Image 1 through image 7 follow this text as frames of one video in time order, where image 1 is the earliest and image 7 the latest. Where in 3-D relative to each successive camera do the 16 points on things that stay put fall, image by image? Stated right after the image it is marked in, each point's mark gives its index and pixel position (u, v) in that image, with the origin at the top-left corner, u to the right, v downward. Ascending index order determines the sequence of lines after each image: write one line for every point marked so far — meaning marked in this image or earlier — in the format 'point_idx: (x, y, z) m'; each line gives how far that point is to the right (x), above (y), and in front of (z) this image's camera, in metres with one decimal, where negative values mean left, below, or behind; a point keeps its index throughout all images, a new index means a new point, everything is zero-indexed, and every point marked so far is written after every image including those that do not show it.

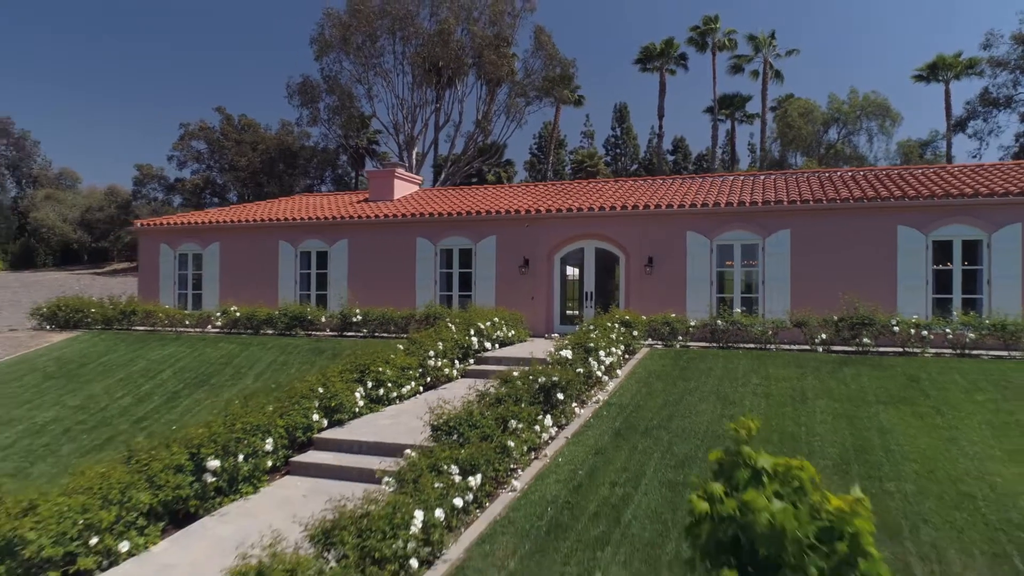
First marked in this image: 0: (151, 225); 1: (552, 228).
0: (-10.2, +1.8, +18.5) m
1: (+0.9, +1.4, +14.7) m
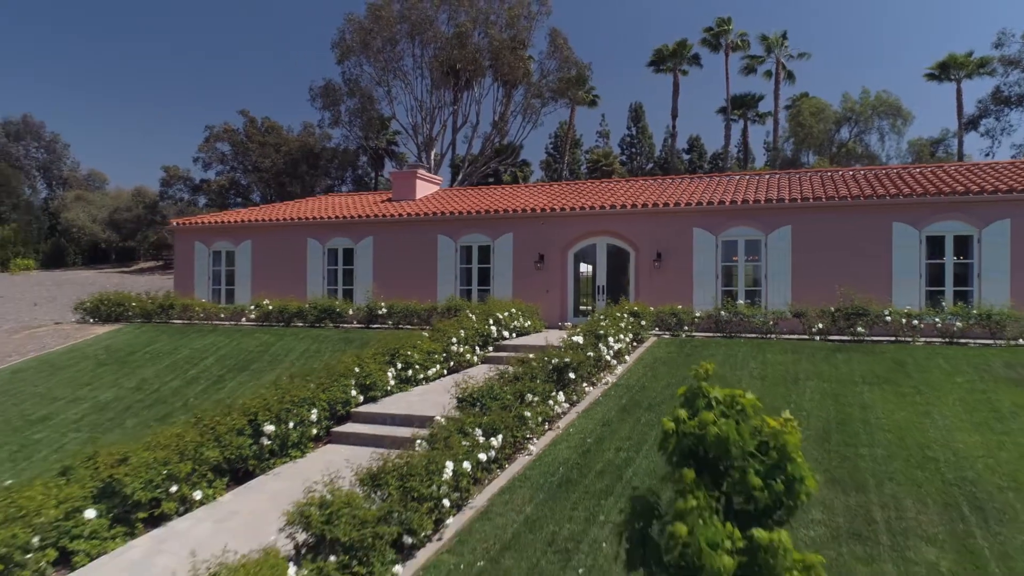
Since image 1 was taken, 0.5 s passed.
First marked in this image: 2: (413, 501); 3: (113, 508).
0: (-9.7, +1.9, +19.6) m
1: (+1.3, +1.5, +15.6) m
2: (-0.8, -1.7, +5.5) m
3: (-3.6, -2.0, +5.9) m
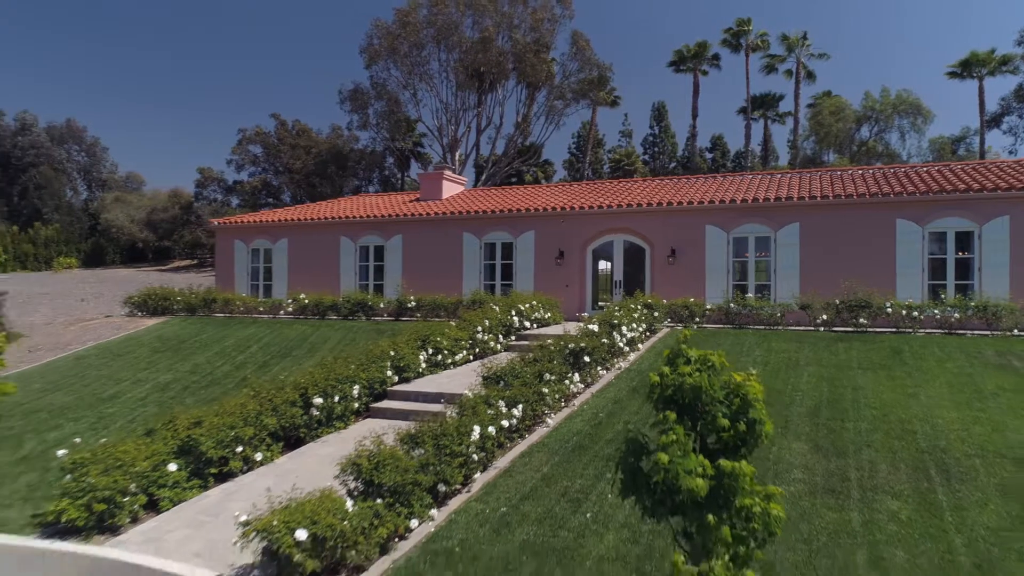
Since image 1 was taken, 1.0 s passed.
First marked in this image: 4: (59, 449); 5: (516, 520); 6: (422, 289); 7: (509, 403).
0: (-9.0, +2.1, +20.8) m
1: (+1.8, +1.6, +16.4) m
2: (-0.6, -1.6, +6.4) m
3: (-3.4, -1.8, +6.9) m
4: (-5.6, -2.0, +8.1) m
5: (0.0, -2.0, +5.8) m
6: (-2.5, 0.0, +18.3) m
7: (0.0, -1.4, +7.7) m
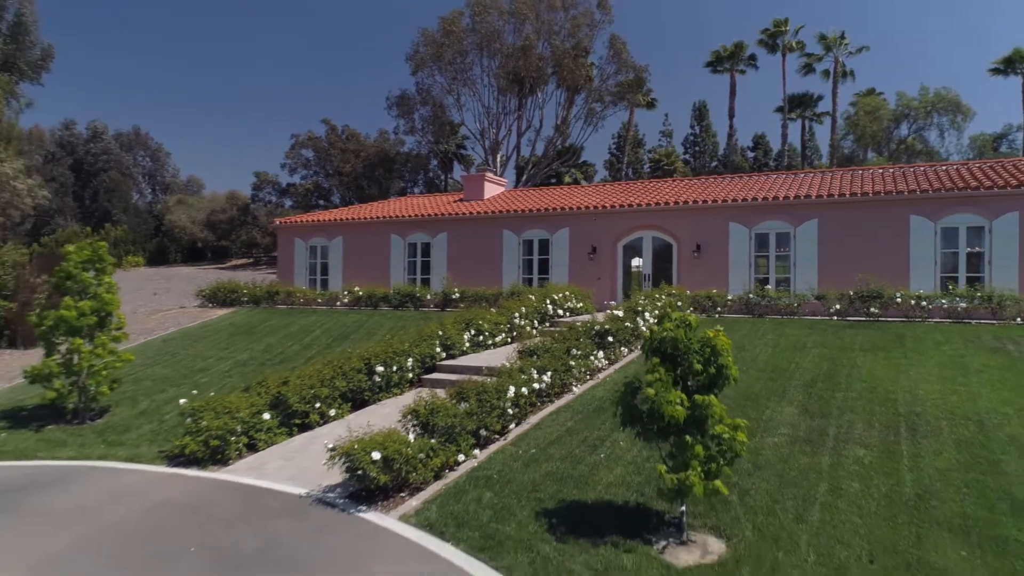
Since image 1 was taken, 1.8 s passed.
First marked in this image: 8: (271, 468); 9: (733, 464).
0: (-7.8, +2.3, +22.7) m
1: (+2.8, +1.8, +17.6) m
2: (-0.3, -1.4, +7.8) m
3: (-3.0, -1.6, +8.5) m
4: (-5.1, -1.7, +9.8) m
5: (+0.3, -1.8, +7.2) m
6: (-1.4, +0.2, +19.8) m
7: (+0.4, -1.2, +9.1) m
8: (-2.7, -2.0, +7.5) m
9: (+1.8, -1.5, +5.5) m
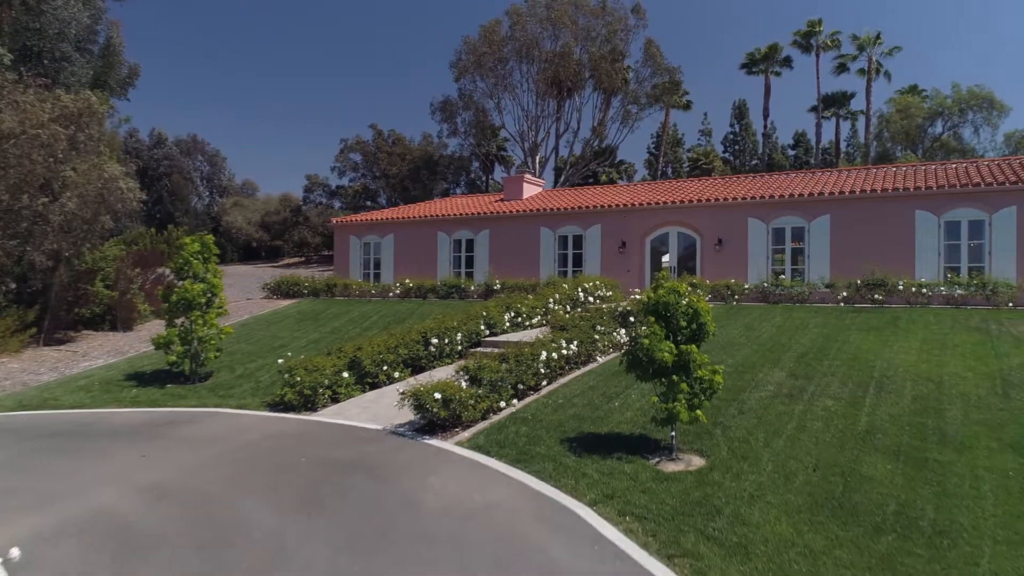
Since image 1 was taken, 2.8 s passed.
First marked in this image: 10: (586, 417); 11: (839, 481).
0: (-6.4, +2.5, +24.9) m
1: (+3.9, +2.1, +19.2) m
2: (+0.2, -1.2, +9.5) m
3: (-2.5, -1.4, +10.4) m
4: (-4.5, -1.5, +11.9) m
5: (+0.8, -1.6, +8.9) m
6: (-0.2, +0.4, +21.6) m
7: (+0.9, -0.9, +10.8) m
8: (-2.3, -1.8, +9.4) m
9: (+2.2, -1.2, +7.1) m
10: (+0.9, -1.6, +8.4) m
11: (+3.2, -1.9, +6.5) m
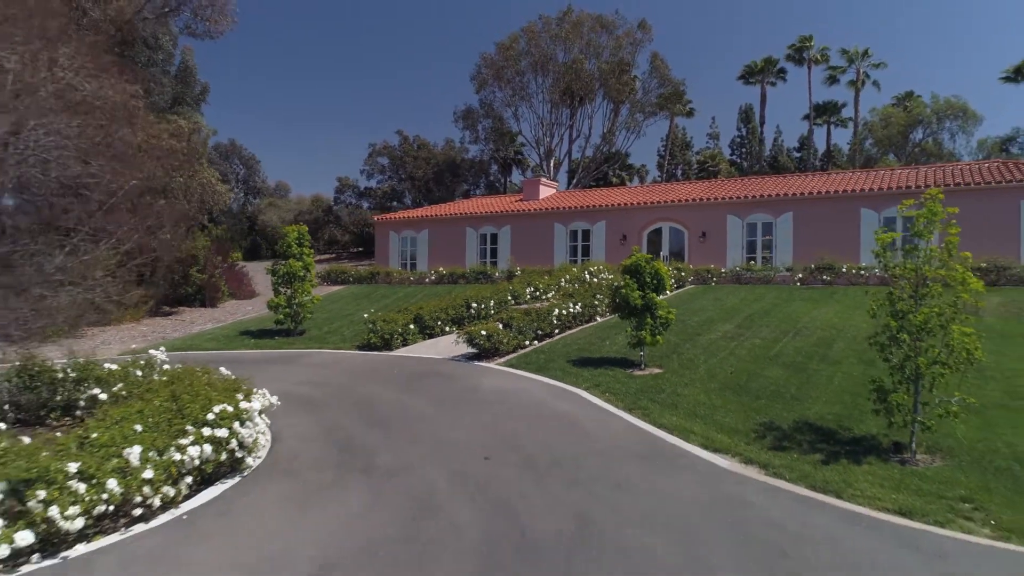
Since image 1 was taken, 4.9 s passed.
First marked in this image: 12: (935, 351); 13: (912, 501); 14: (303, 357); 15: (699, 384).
0: (-5.6, +3.0, +28.8) m
1: (+4.5, +2.5, +22.8) m
2: (+0.6, -0.6, +13.2) m
3: (-2.0, -0.8, +14.1) m
4: (-4.0, -1.0, +15.6) m
5: (+1.2, -1.1, +12.6) m
6: (+0.5, +0.9, +25.3) m
7: (+1.4, -0.4, +14.4) m
8: (-1.9, -1.2, +13.1) m
9: (+2.5, -0.7, +10.8) m
10: (+1.3, -1.1, +12.1) m
11: (+3.6, -1.4, +10.1) m
12: (+4.7, -0.7, +7.3) m
13: (+3.9, -2.1, +6.5) m
14: (-4.1, -1.4, +12.9) m
15: (+2.8, -1.4, +9.9) m
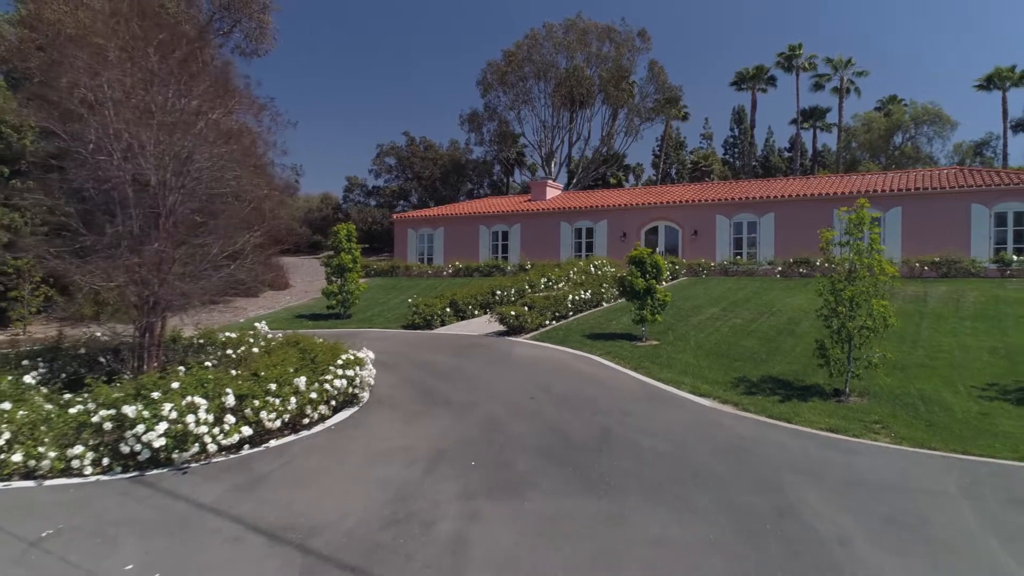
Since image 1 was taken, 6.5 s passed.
0: (-5.2, +3.4, +31.2) m
1: (+5.0, +2.8, +25.4) m
2: (+1.1, -0.4, +15.7) m
3: (-1.5, -0.6, +16.7) m
4: (-3.5, -0.7, +18.1) m
5: (+1.7, -0.8, +15.1) m
6: (+0.9, +1.2, +27.8) m
7: (+1.9, -0.1, +17.0) m
8: (-1.3, -1.0, +15.6) m
9: (+3.1, -0.5, +13.3) m
10: (+1.9, -0.9, +14.6) m
11: (+4.1, -1.1, +12.7) m
12: (+5.2, -0.5, +9.8) m
13: (+4.5, -1.9, +9.0) m
14: (-3.6, -1.1, +15.4) m
15: (+3.4, -1.2, +12.4) m
